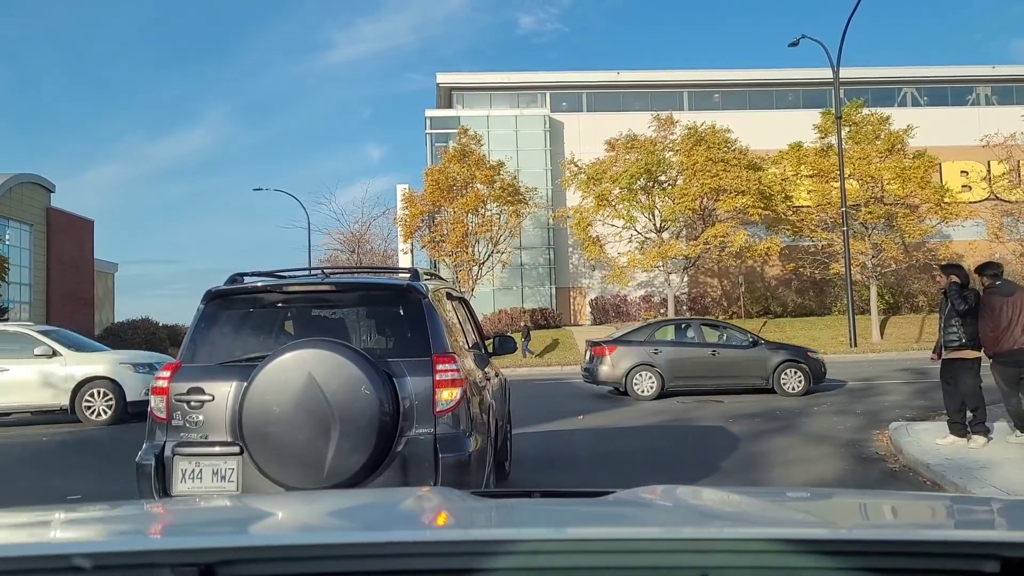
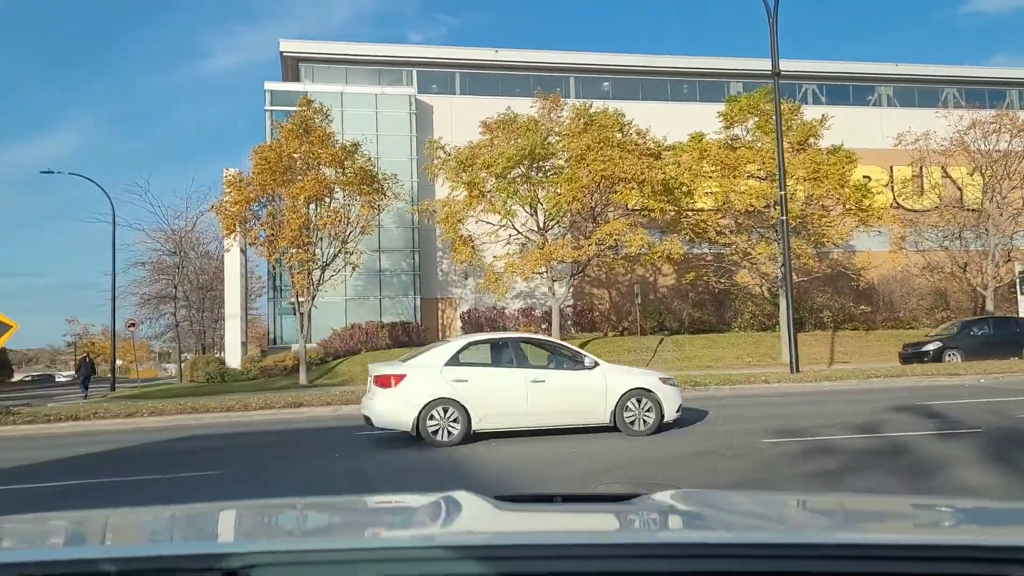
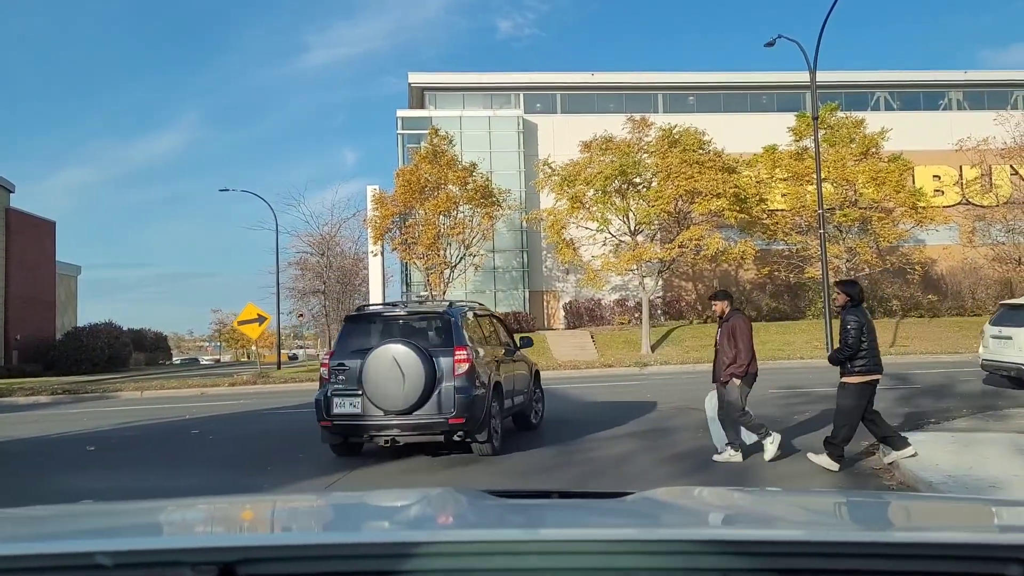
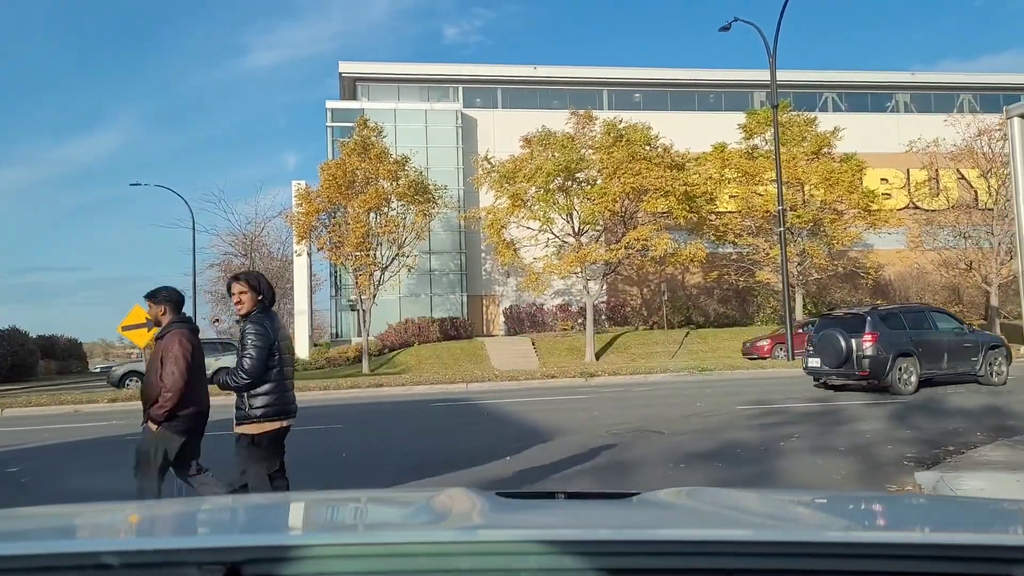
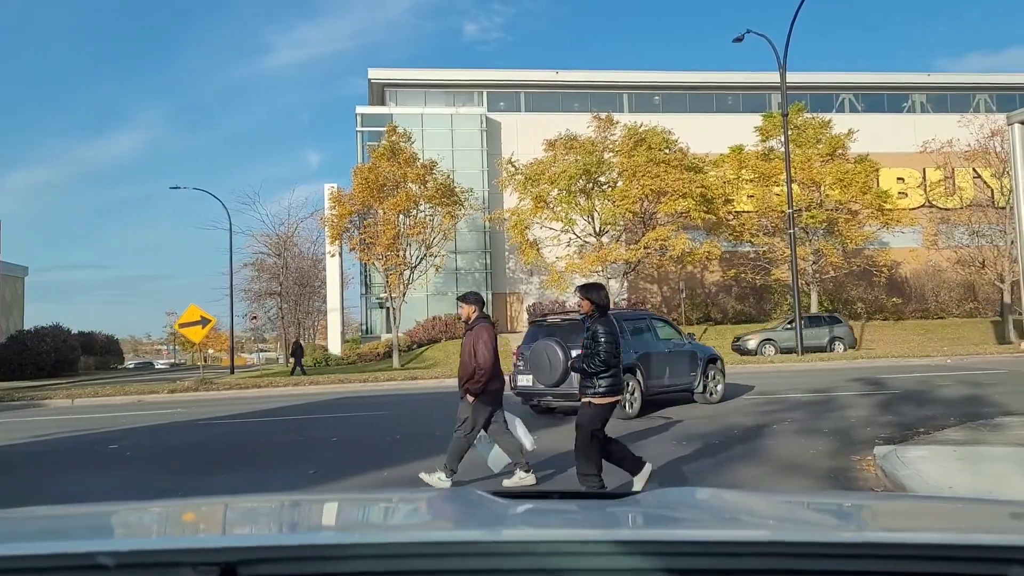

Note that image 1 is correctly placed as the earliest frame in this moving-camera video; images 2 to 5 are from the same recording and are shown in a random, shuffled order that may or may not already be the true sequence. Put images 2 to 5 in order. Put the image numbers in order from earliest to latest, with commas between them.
3, 5, 4, 2
